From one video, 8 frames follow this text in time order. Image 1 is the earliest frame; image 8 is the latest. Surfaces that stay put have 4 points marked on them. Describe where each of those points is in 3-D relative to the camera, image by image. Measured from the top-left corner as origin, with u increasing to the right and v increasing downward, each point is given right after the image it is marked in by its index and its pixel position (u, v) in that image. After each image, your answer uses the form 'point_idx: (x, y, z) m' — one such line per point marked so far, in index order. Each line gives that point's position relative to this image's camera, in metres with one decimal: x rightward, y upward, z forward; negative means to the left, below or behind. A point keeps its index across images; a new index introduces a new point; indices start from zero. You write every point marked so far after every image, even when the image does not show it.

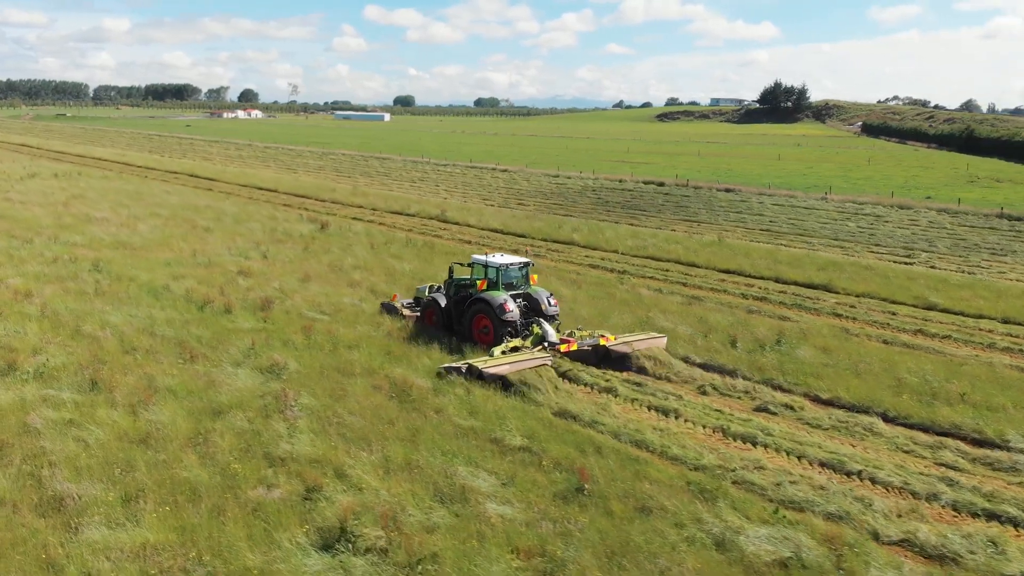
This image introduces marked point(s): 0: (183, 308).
0: (-6.1, -0.4, +17.0) m
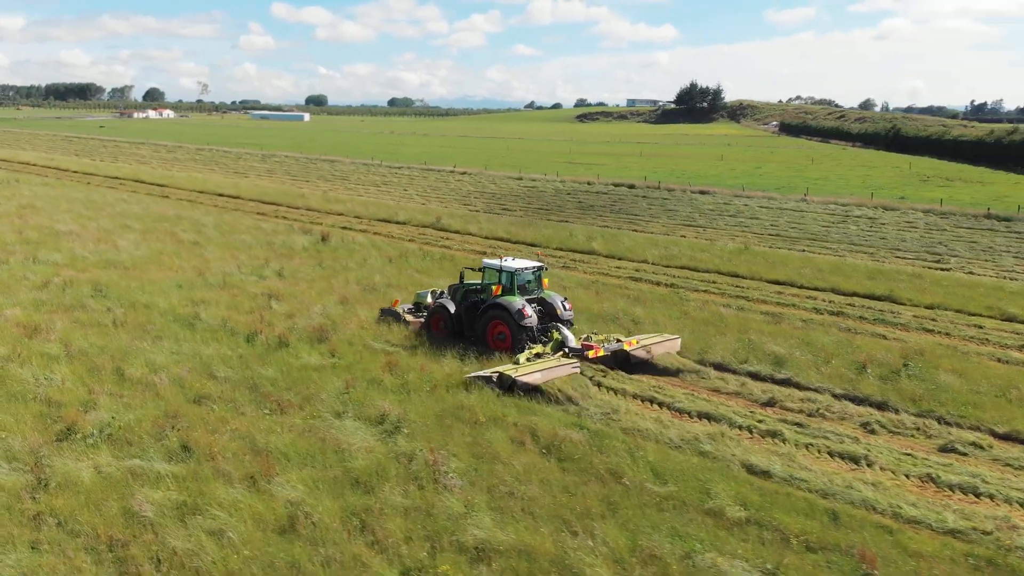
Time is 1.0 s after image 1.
0: (-4.5, -0.9, +14.7) m
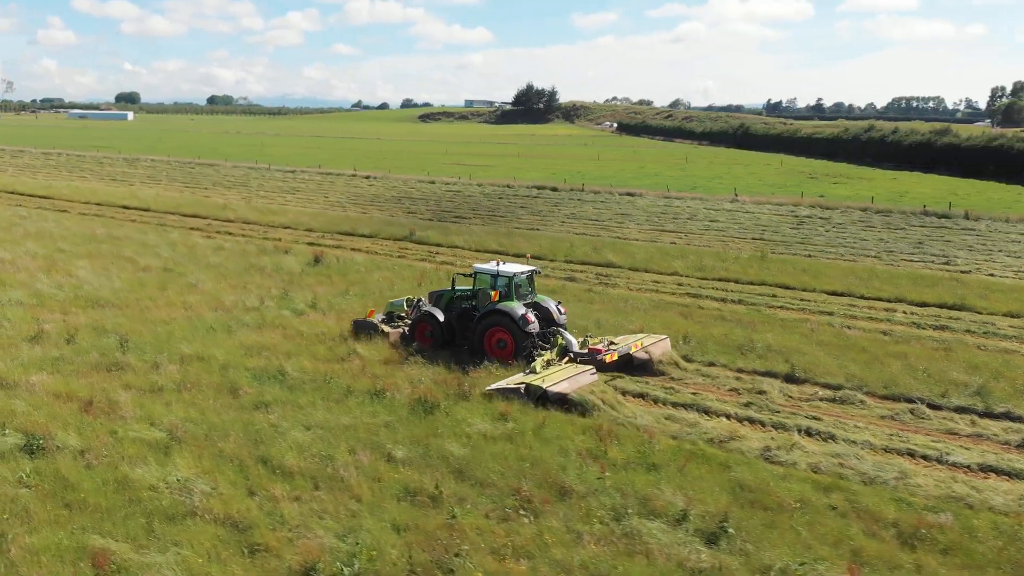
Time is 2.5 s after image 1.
0: (-1.9, -1.5, +11.6) m
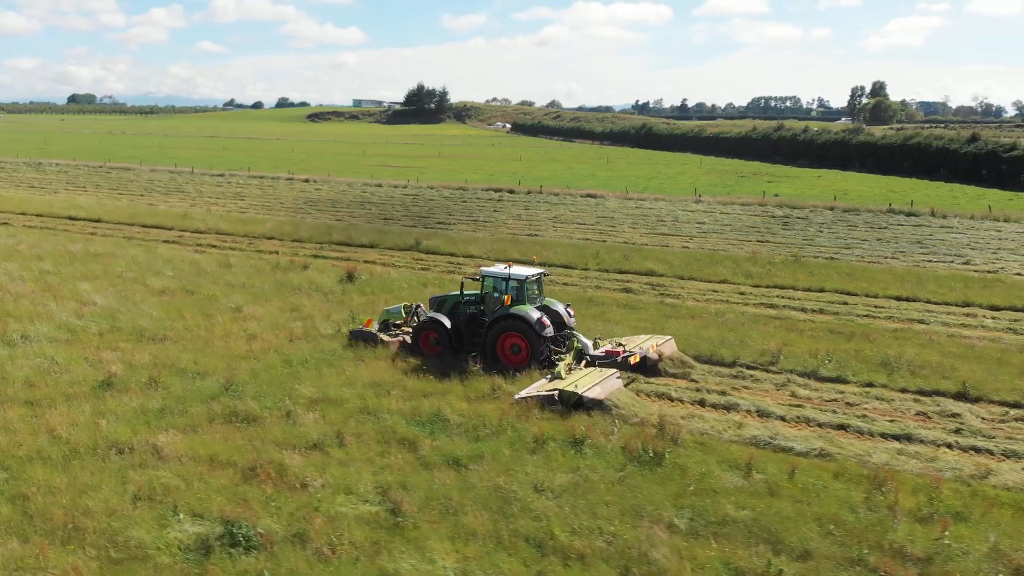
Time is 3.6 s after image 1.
0: (+0.6, -1.8, +9.9) m
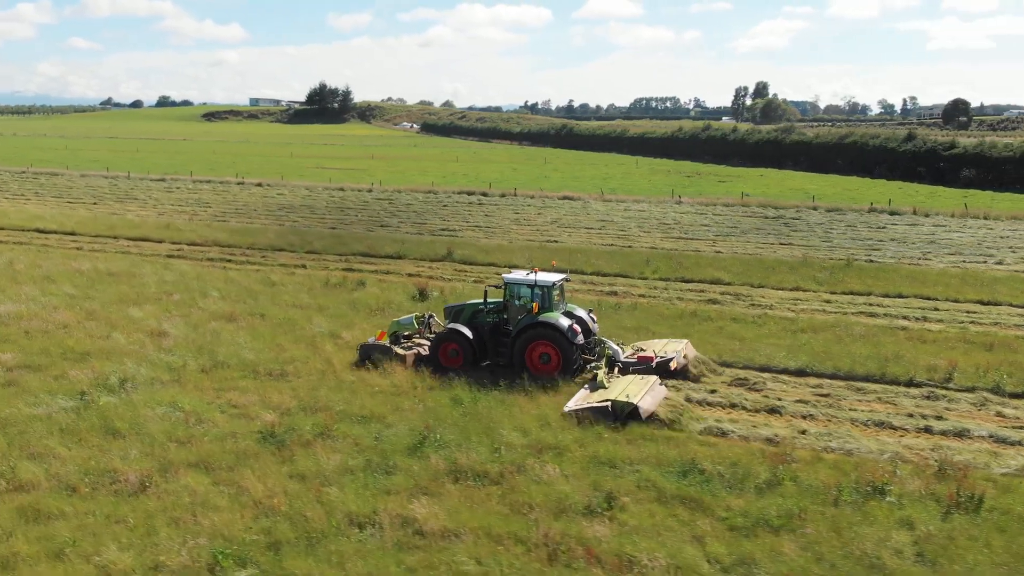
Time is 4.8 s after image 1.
0: (+3.4, -2.1, +8.7) m
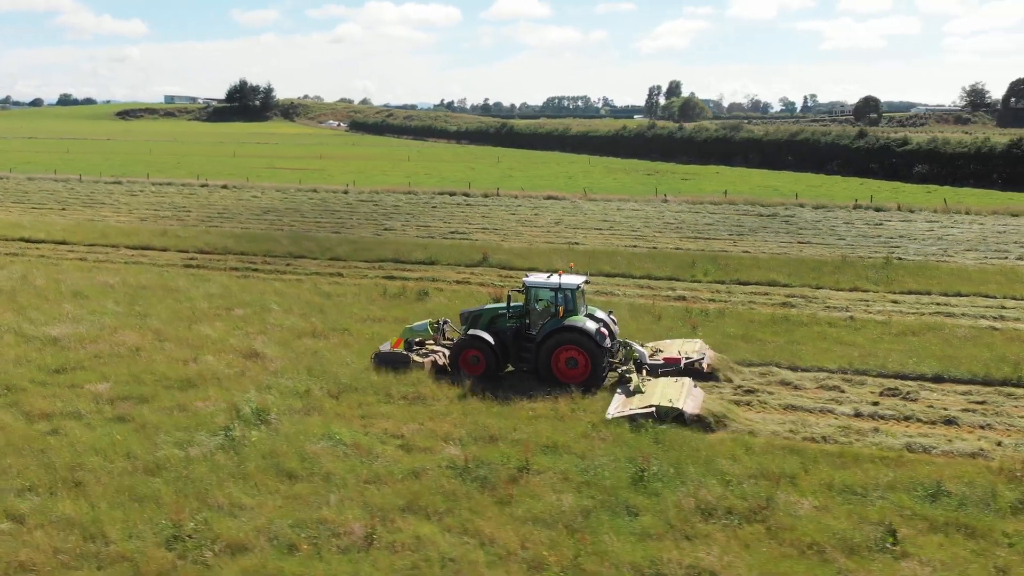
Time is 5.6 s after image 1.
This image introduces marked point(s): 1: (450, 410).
0: (+5.7, -2.1, +8.2) m
1: (-0.8, -1.4, +10.8) m
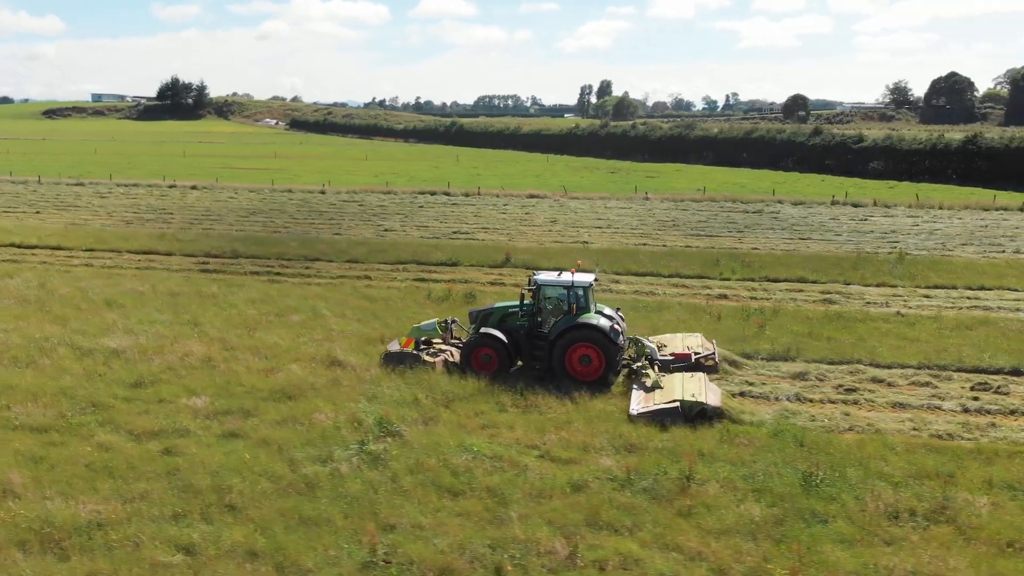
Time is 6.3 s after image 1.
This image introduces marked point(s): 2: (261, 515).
0: (+7.3, -2.1, +8.4) m
1: (+0.6, -1.5, +10.5) m
2: (-2.1, -1.9, +7.7) m
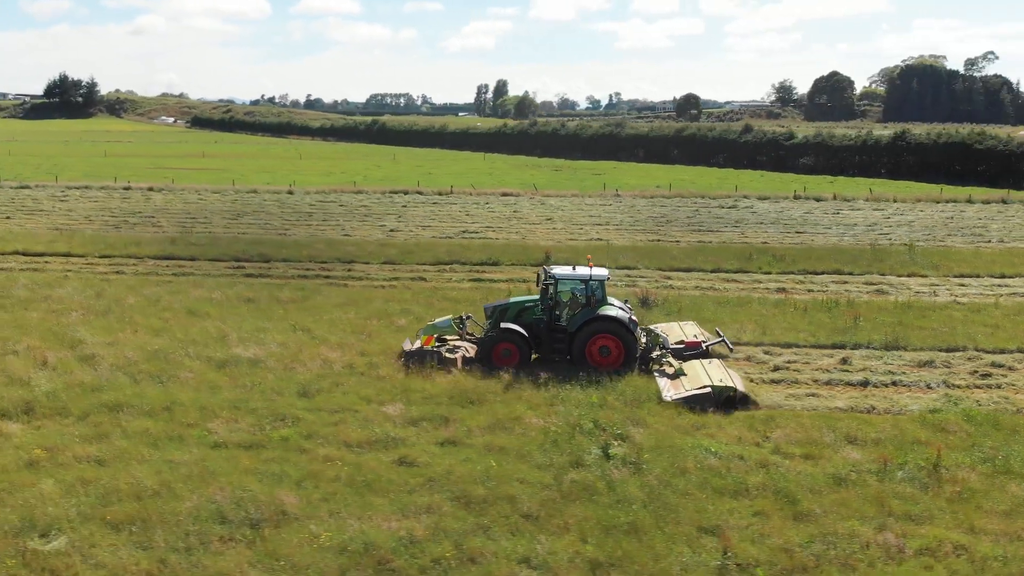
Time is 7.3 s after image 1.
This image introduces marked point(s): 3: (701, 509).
0: (+9.7, -1.9, +9.3) m
1: (+2.9, -1.4, +10.7) m
2: (+0.5, -1.9, +7.6) m
3: (+1.5, -1.9, +7.8) m
